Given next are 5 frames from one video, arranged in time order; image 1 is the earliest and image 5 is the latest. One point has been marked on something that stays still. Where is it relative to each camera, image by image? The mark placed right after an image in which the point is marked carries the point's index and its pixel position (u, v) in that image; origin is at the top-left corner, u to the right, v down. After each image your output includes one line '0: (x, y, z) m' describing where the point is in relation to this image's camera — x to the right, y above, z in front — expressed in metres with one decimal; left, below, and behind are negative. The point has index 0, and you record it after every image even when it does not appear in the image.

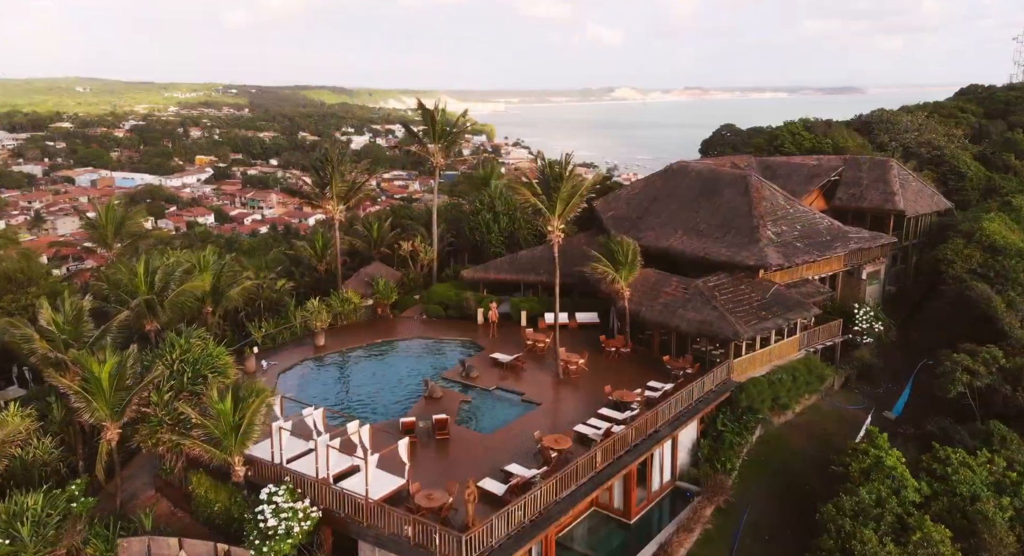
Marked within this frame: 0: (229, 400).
0: (-6.3, -2.7, +17.1) m
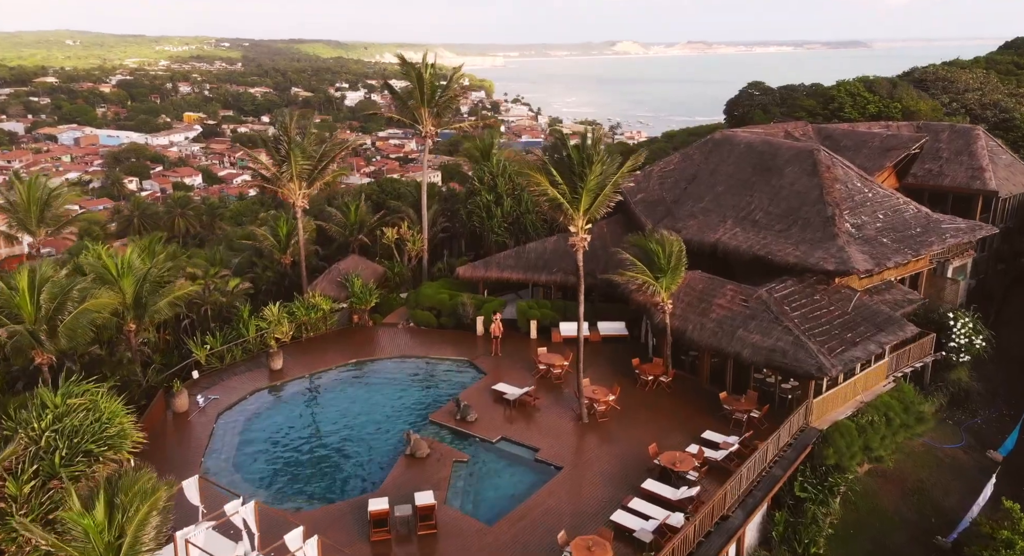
0: (-6.0, -3.4, +11.4) m
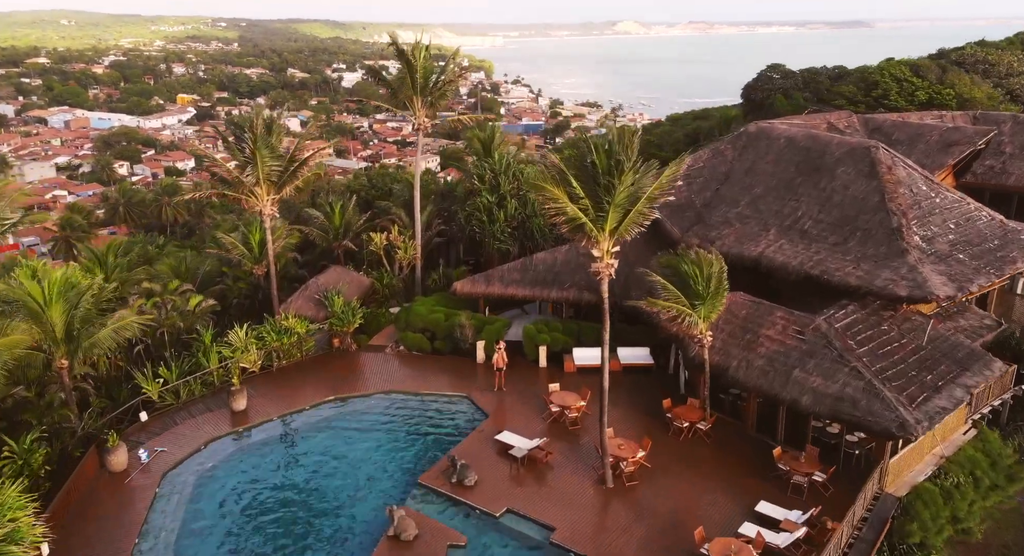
0: (-5.9, -4.2, +8.1) m
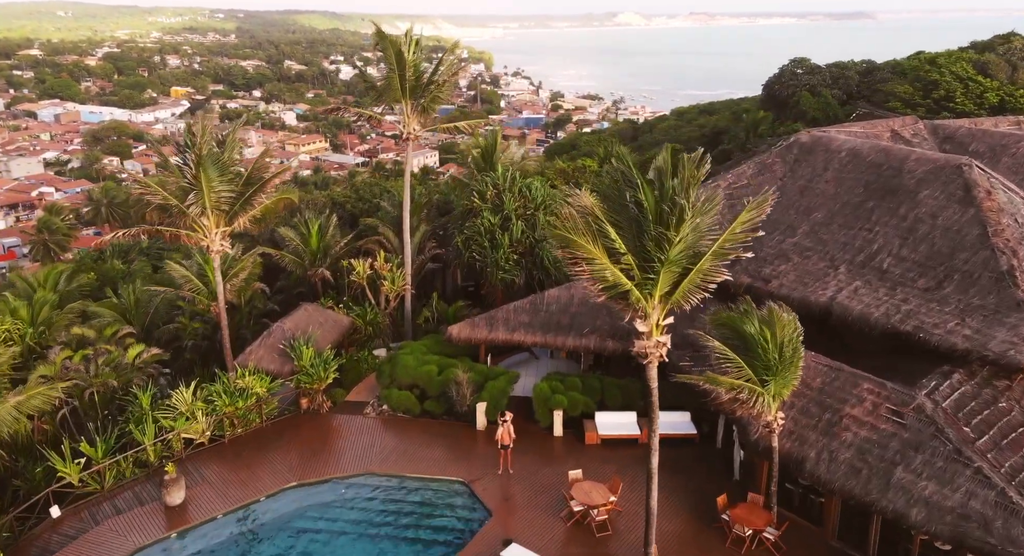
0: (-5.7, -5.4, +4.3) m
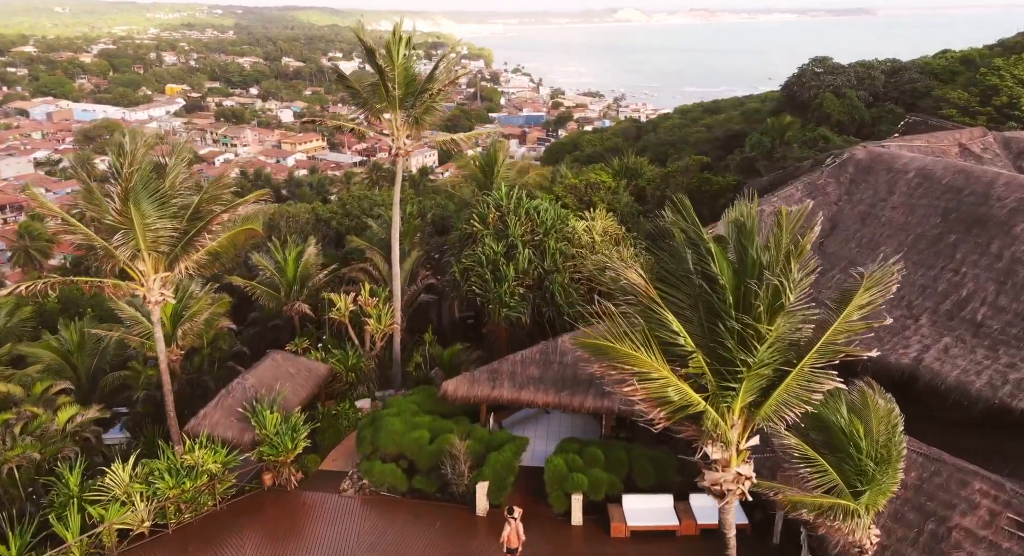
0: (-5.5, -6.3, +1.3) m
